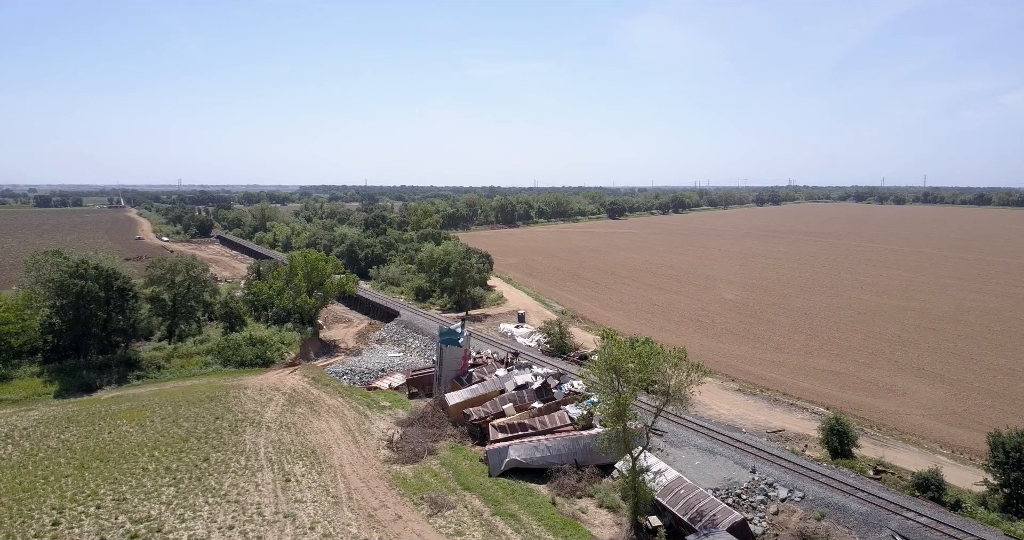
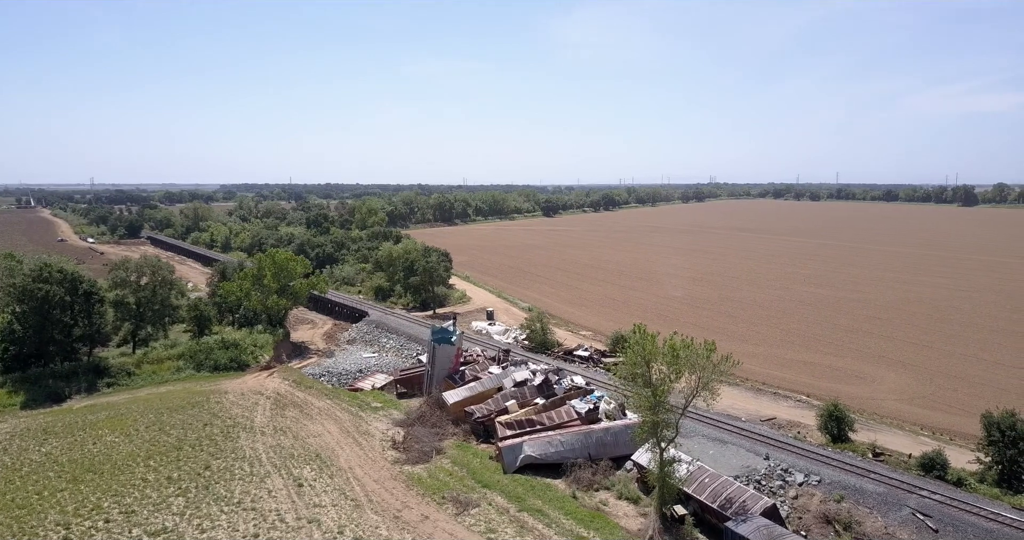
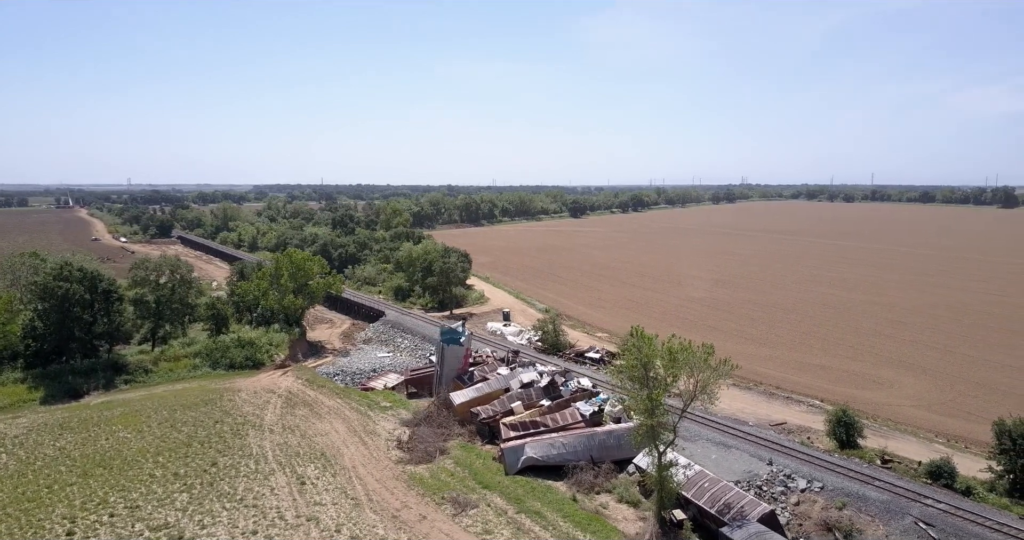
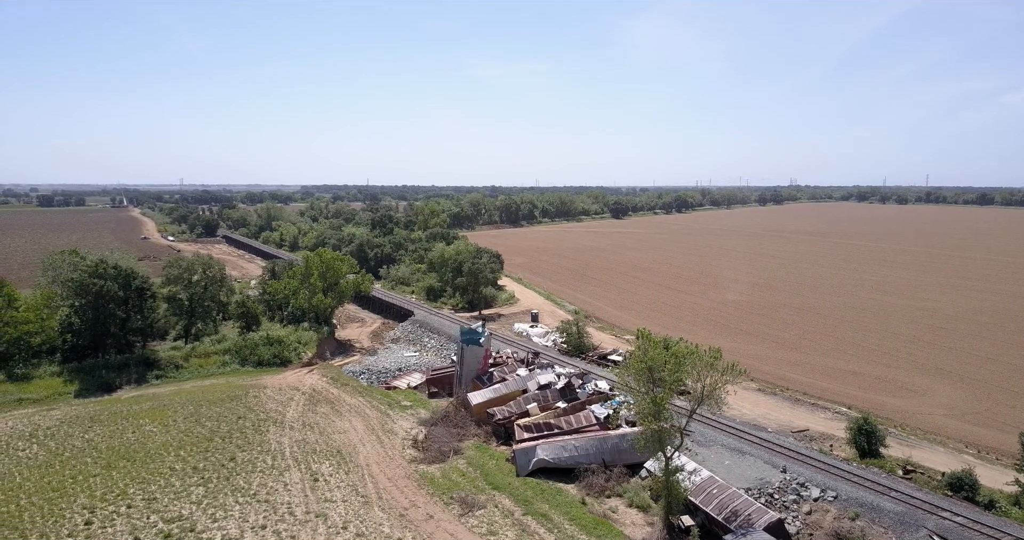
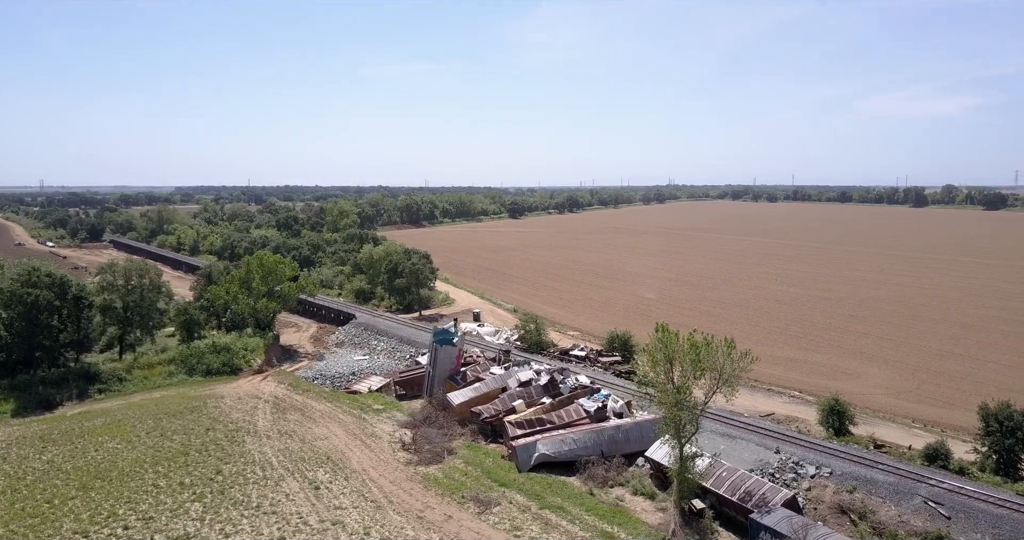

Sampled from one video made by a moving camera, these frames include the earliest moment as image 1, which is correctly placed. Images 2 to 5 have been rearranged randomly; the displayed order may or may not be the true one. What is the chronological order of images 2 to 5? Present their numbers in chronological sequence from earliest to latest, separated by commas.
4, 3, 2, 5
